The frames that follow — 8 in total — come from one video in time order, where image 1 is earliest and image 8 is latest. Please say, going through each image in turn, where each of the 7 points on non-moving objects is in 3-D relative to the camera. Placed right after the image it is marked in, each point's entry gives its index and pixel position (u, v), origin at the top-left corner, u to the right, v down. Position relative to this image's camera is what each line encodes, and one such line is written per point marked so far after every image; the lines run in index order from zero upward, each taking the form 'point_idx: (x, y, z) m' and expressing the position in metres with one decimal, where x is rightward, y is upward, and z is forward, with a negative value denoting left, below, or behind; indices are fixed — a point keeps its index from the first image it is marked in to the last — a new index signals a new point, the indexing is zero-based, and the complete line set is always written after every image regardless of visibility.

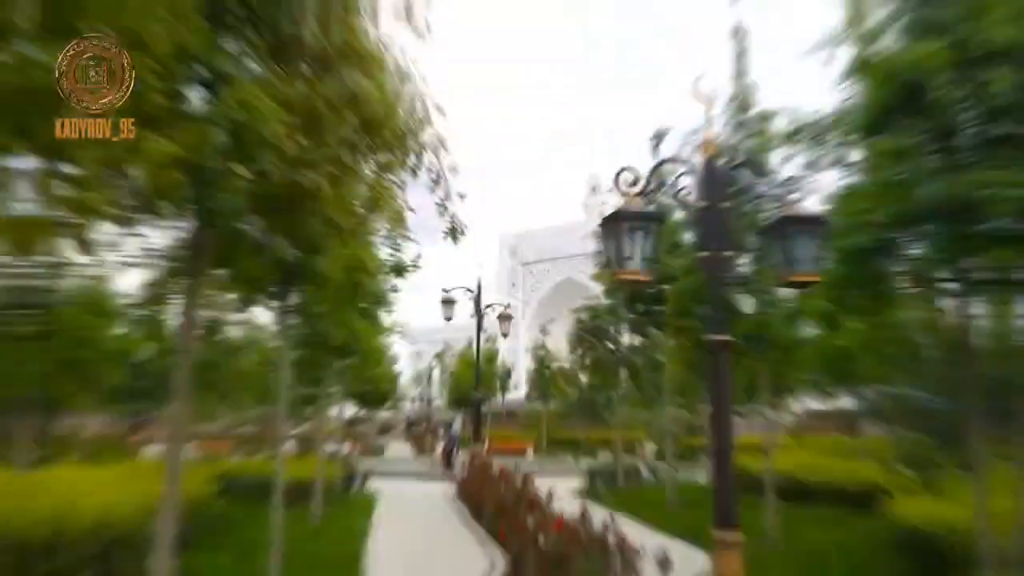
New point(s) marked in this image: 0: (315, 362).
0: (-2.7, -1.0, +10.8) m
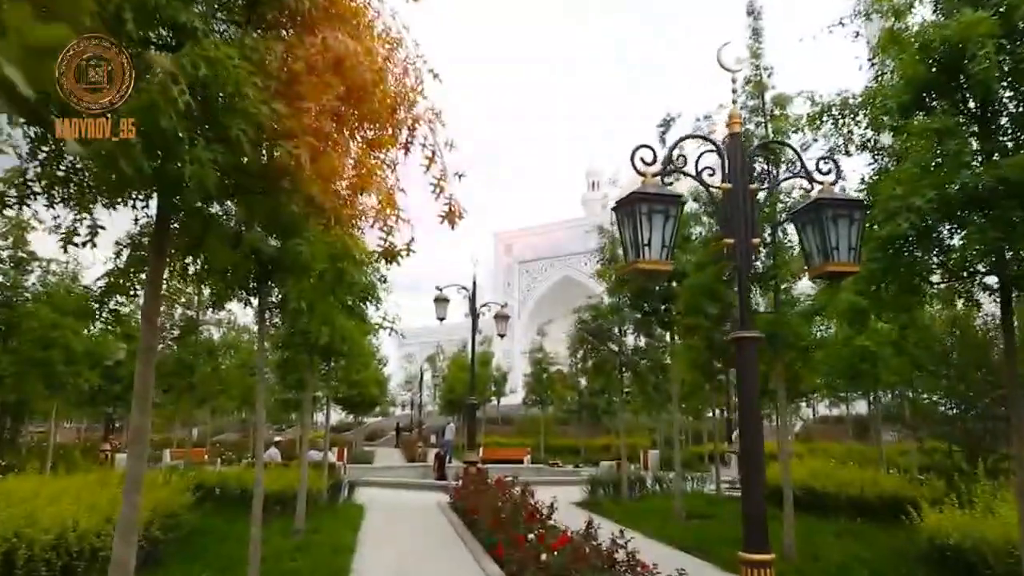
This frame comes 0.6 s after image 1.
0: (-2.8, -1.0, +10.3) m
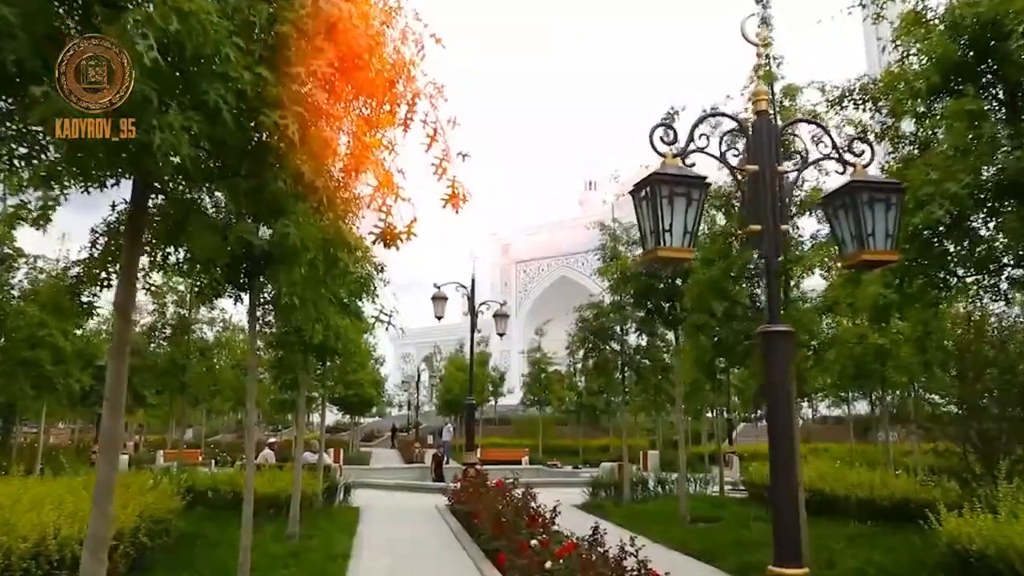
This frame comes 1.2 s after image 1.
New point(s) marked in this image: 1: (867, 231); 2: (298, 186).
0: (-2.8, -0.9, +9.9) m
1: (+1.7, +0.3, +3.7) m
2: (-1.0, +0.5, +3.6) m
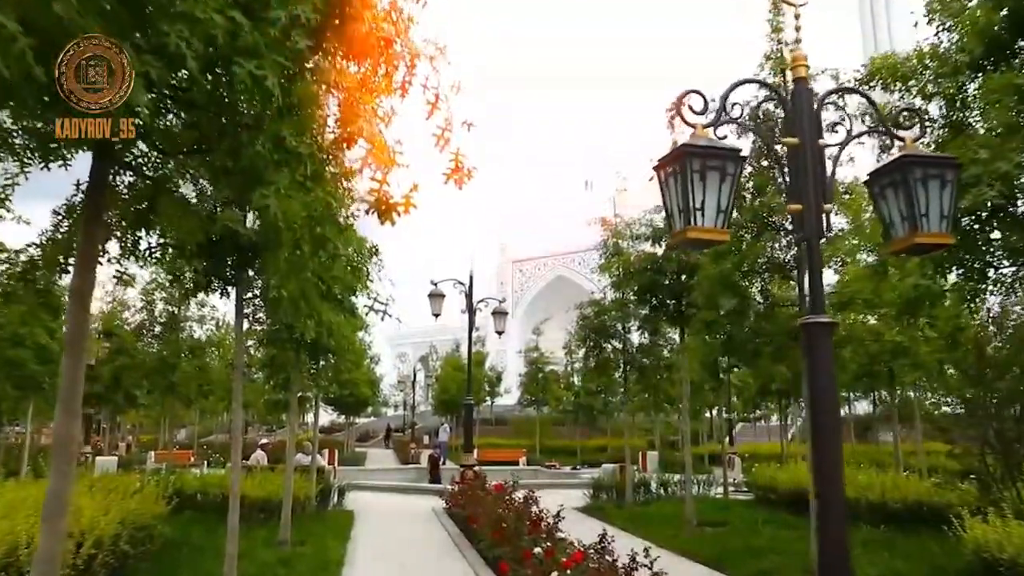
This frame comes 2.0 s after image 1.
0: (-2.7, -0.9, +9.5) m
1: (+1.7, +0.3, +3.3) m
2: (-0.9, +0.6, +3.2) m
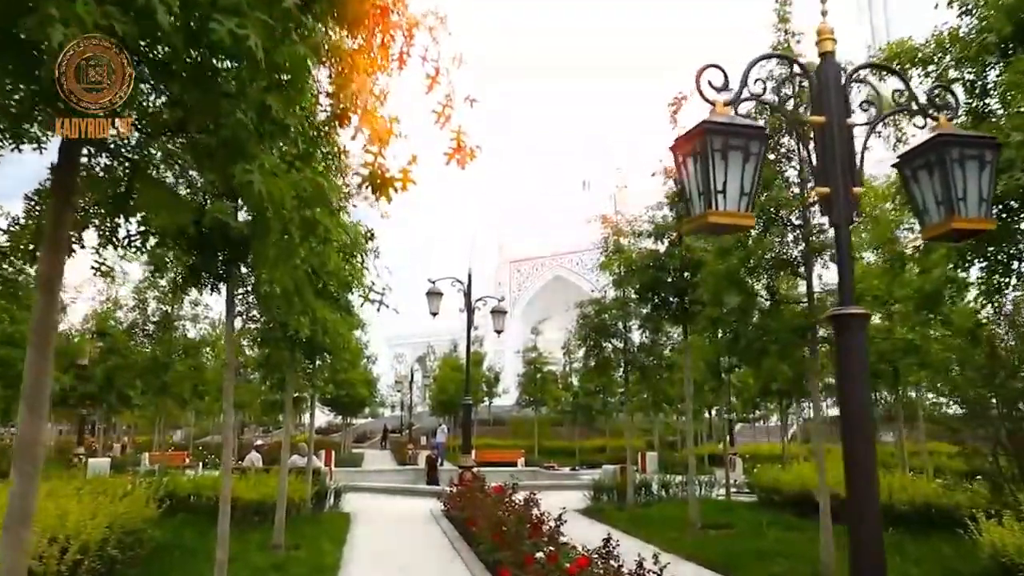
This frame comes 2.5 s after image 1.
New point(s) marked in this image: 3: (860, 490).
0: (-2.7, -0.8, +9.3) m
1: (+1.8, +0.4, +3.1) m
2: (-0.9, +0.6, +2.9) m
3: (+1.3, -0.7, +2.9) m
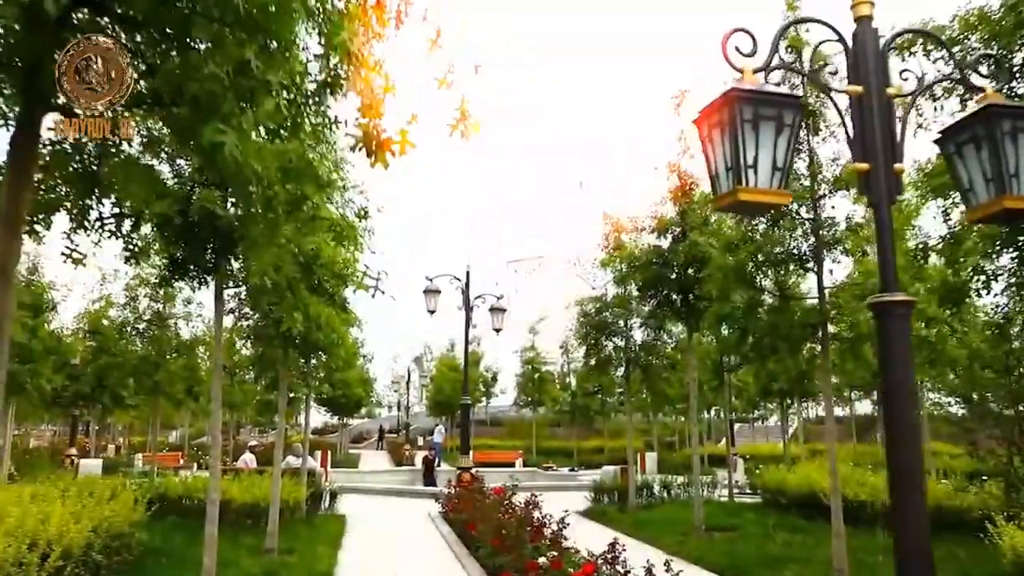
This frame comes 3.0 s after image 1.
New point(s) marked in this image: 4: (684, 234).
0: (-2.7, -0.8, +9.0) m
1: (+1.8, +0.4, +2.8) m
2: (-0.9, +0.7, +2.6) m
3: (+1.3, -0.7, +2.6) m
4: (+2.5, +0.8, +11.2) m
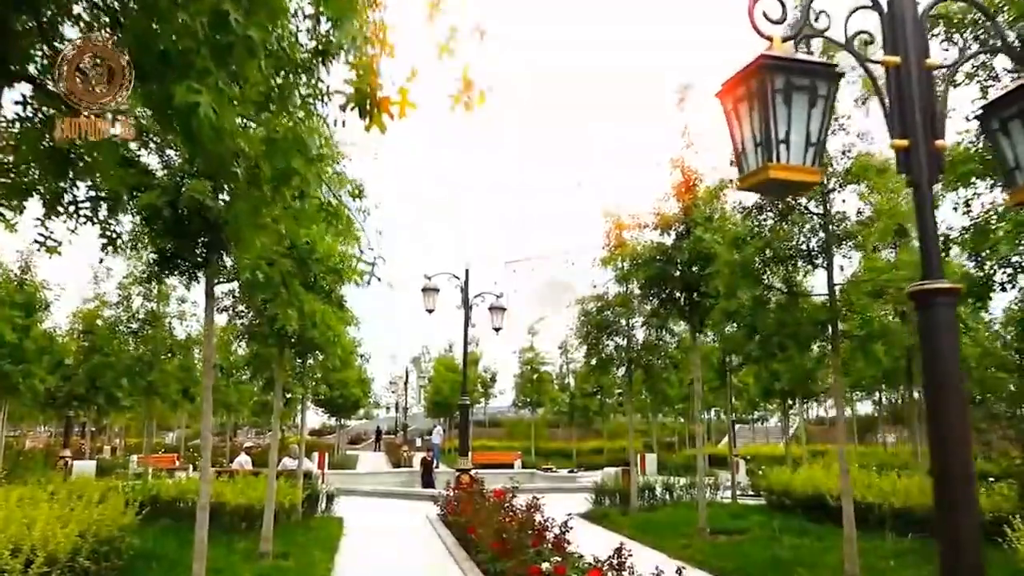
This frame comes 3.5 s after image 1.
0: (-2.7, -0.8, +8.7) m
1: (+1.8, +0.5, +2.6) m
2: (-0.9, +0.7, +2.4) m
3: (+1.3, -0.6, +2.4) m
4: (+2.5, +0.8, +10.9) m
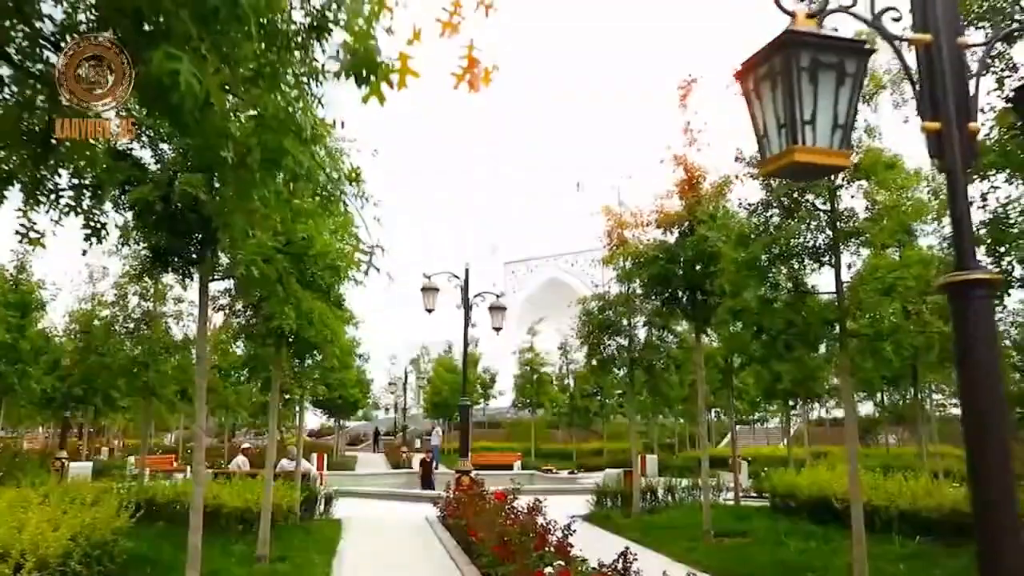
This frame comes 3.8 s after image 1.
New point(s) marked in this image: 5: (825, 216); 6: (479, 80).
0: (-2.7, -0.7, +8.6) m
1: (+1.8, +0.5, +2.4) m
2: (-0.8, +0.7, +2.3) m
3: (+1.4, -0.6, +2.2) m
4: (+2.5, +0.8, +10.8) m
5: (+3.2, +0.7, +8.0) m
6: (-0.1, +0.6, +2.4) m
